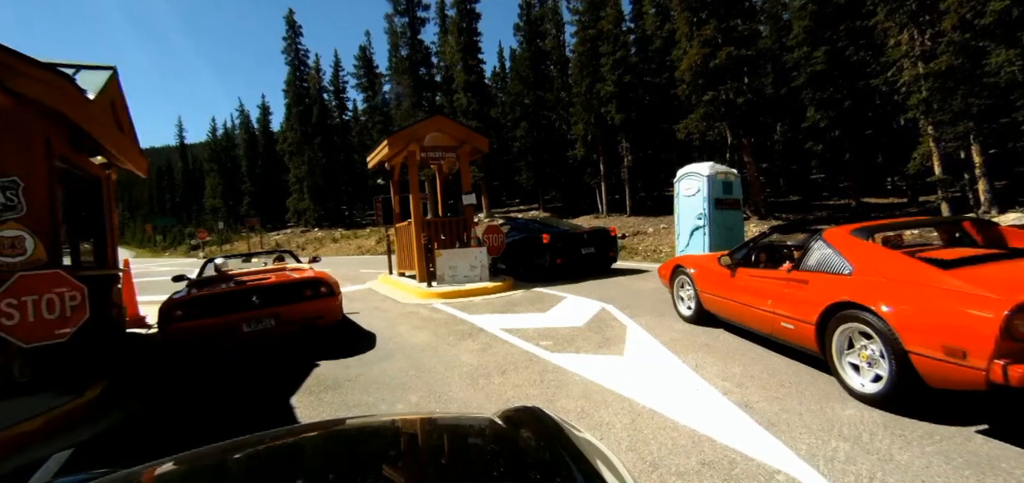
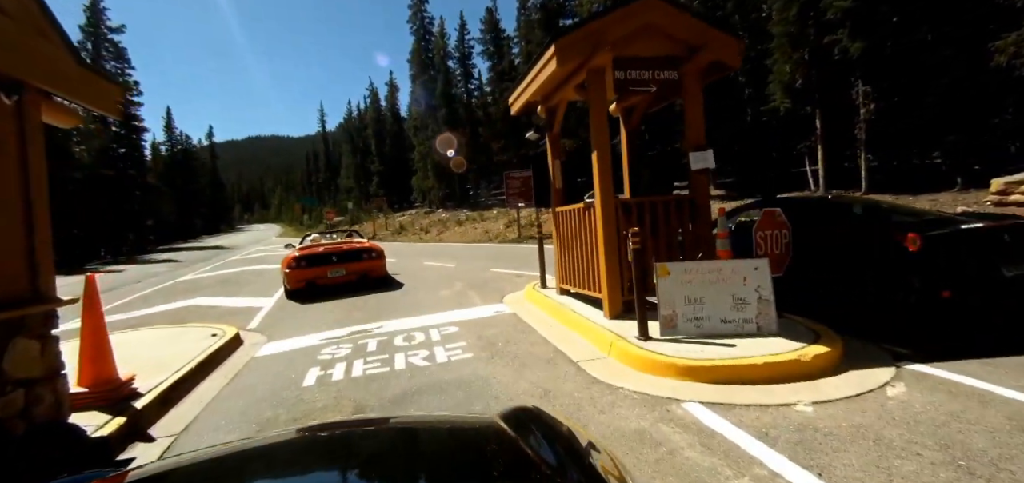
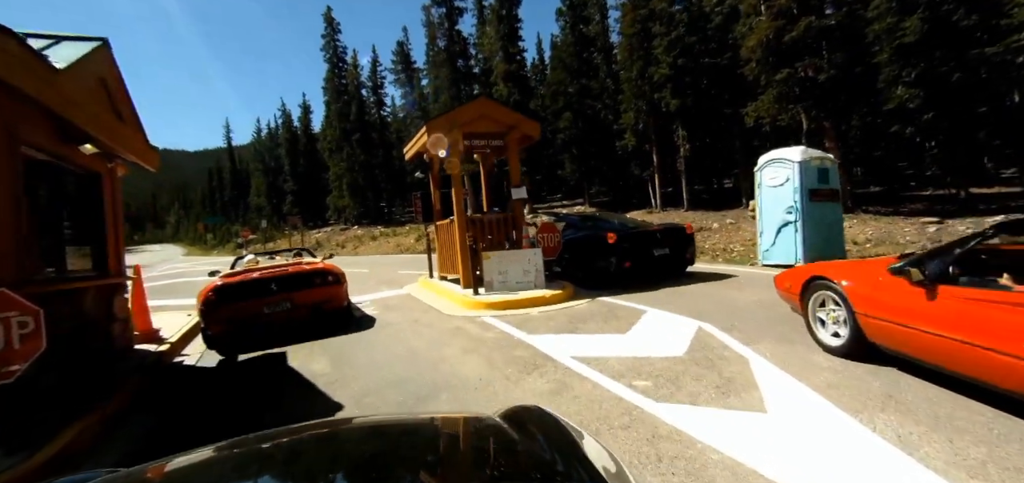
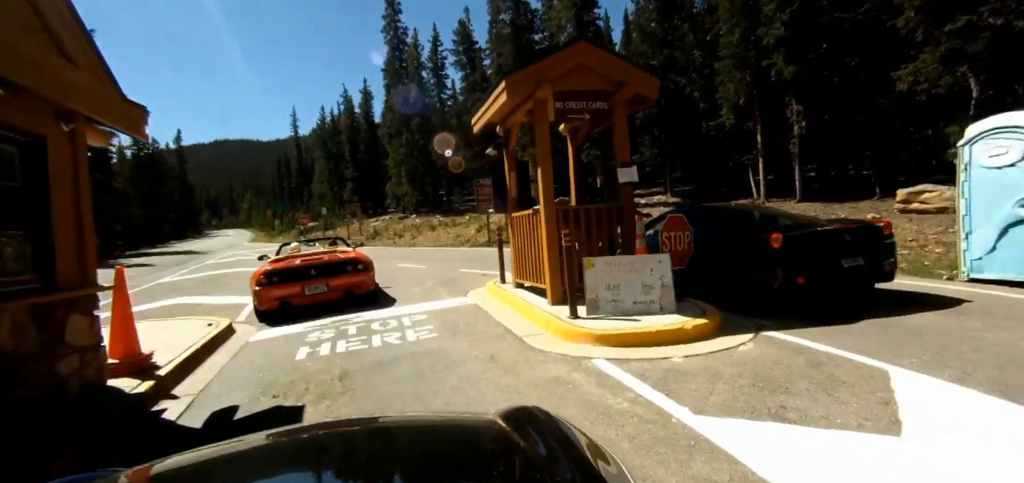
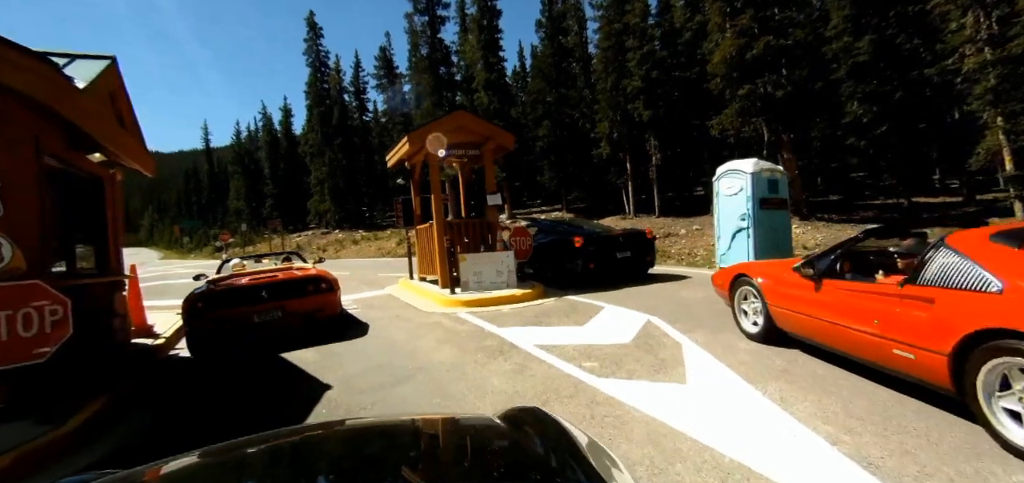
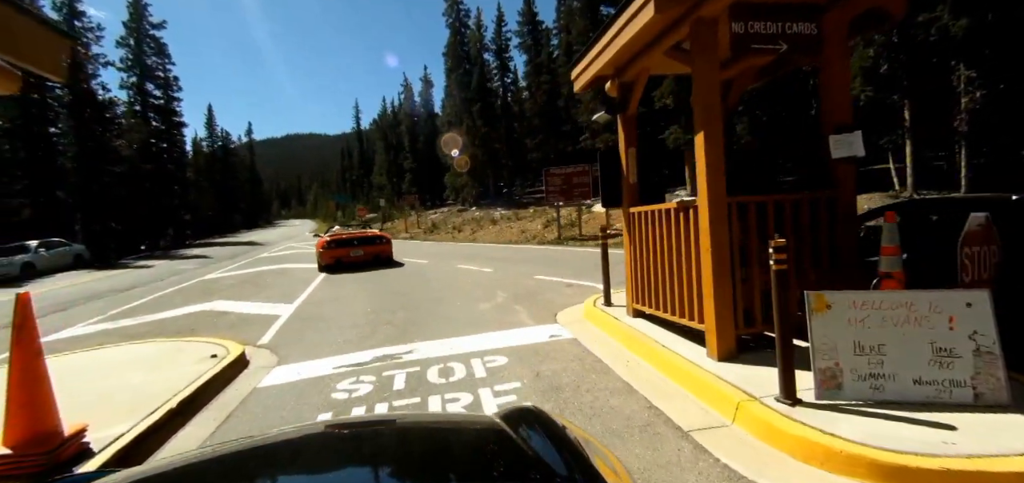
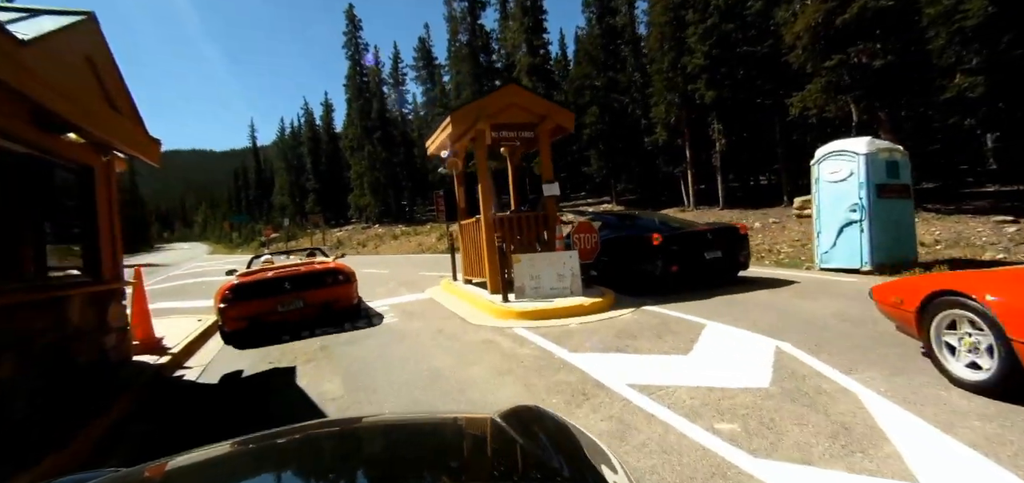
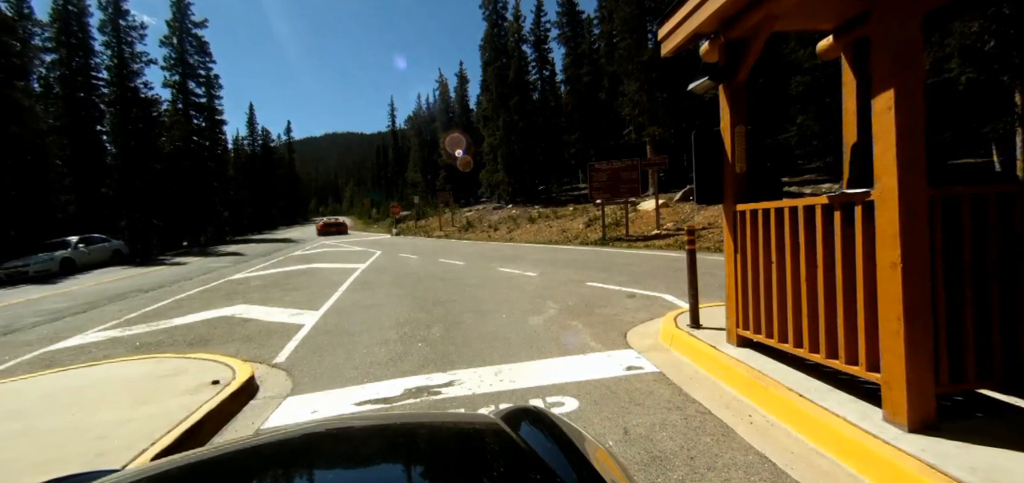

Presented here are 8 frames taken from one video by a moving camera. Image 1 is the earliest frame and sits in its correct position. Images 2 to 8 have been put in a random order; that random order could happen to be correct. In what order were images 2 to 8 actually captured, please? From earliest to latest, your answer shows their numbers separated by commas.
5, 3, 7, 4, 2, 6, 8
